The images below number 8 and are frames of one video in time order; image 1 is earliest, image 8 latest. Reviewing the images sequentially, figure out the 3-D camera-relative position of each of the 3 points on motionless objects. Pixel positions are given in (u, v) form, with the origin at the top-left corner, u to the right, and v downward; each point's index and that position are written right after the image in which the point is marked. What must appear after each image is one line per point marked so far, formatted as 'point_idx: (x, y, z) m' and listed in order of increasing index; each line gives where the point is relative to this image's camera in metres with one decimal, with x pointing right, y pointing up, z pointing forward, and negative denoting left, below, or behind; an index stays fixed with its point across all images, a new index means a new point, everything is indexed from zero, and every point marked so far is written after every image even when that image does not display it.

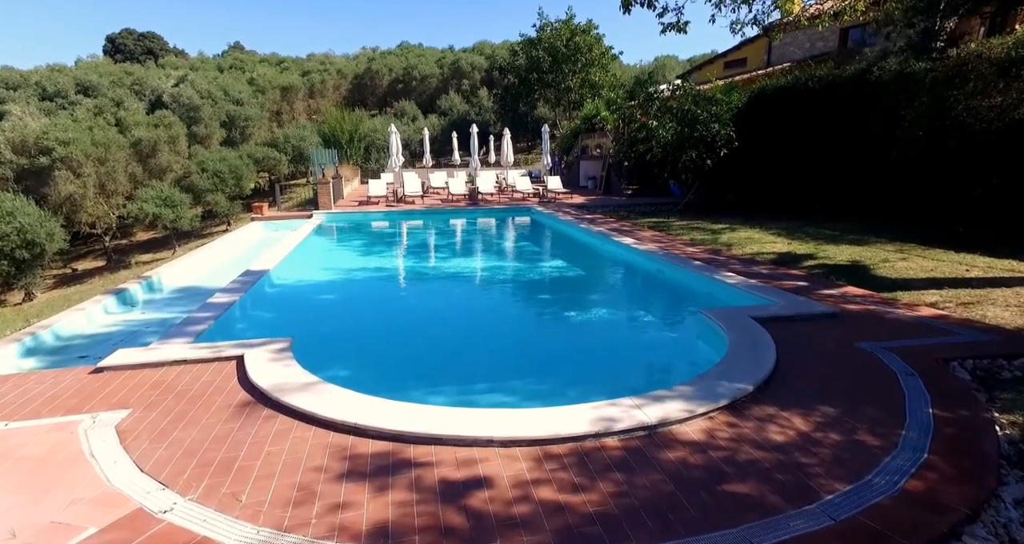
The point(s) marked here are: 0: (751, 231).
0: (+5.1, +0.8, +11.1) m
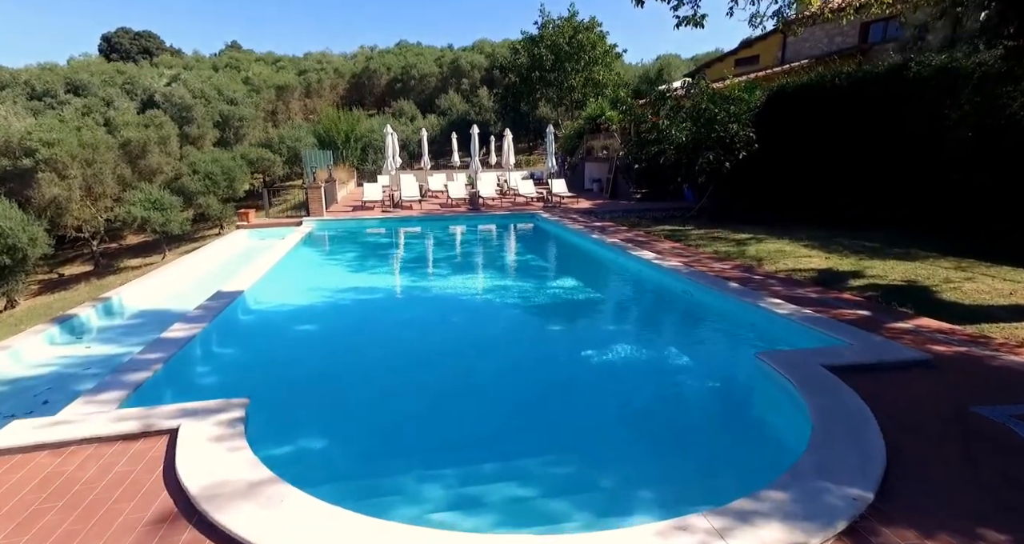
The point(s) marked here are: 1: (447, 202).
0: (+5.2, +0.6, +10.1) m
1: (-2.4, +2.5, +19.1) m
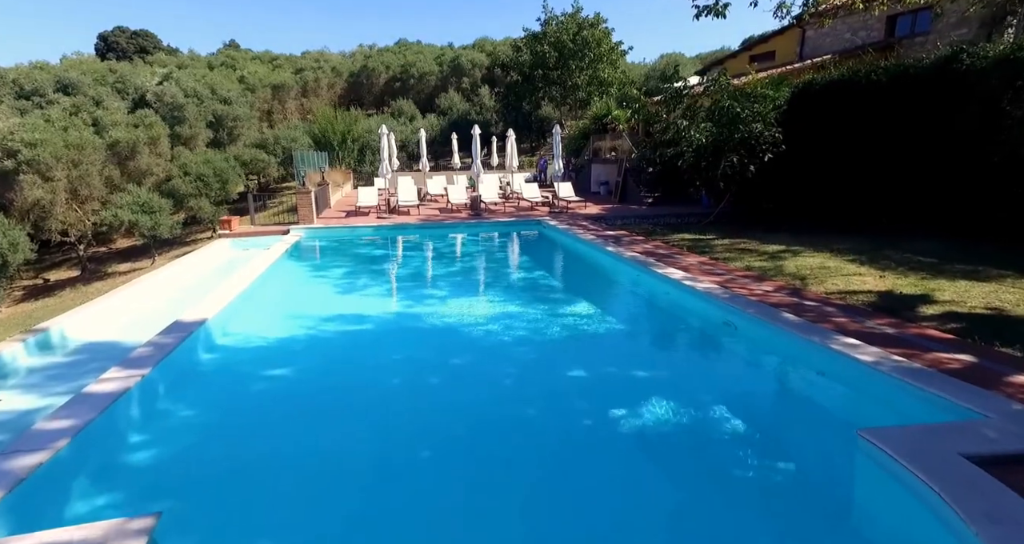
0: (+5.3, +0.3, +9.0) m
1: (-2.2, +2.2, +18.0) m
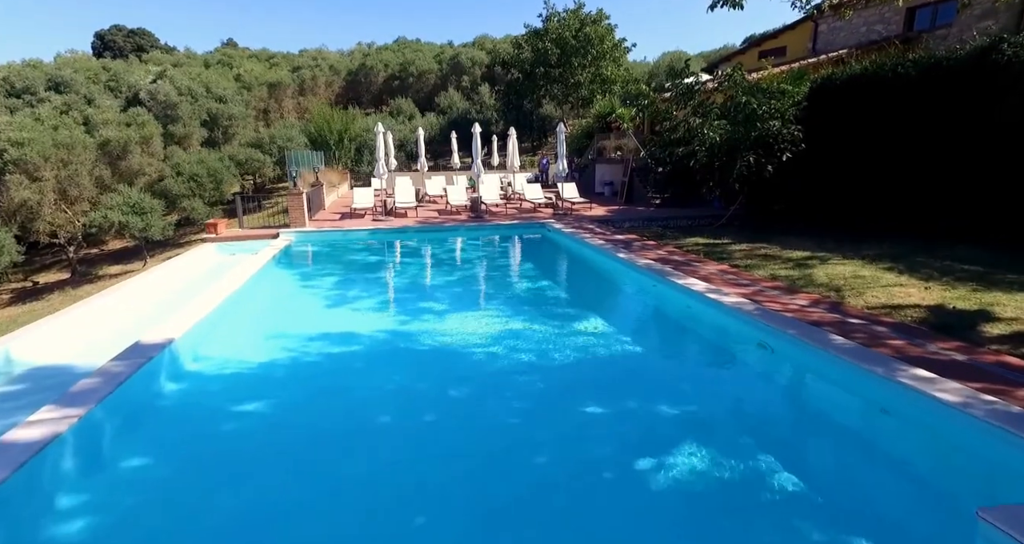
0: (+5.4, +0.1, +8.3) m
1: (-2.2, +2.1, +17.3) m
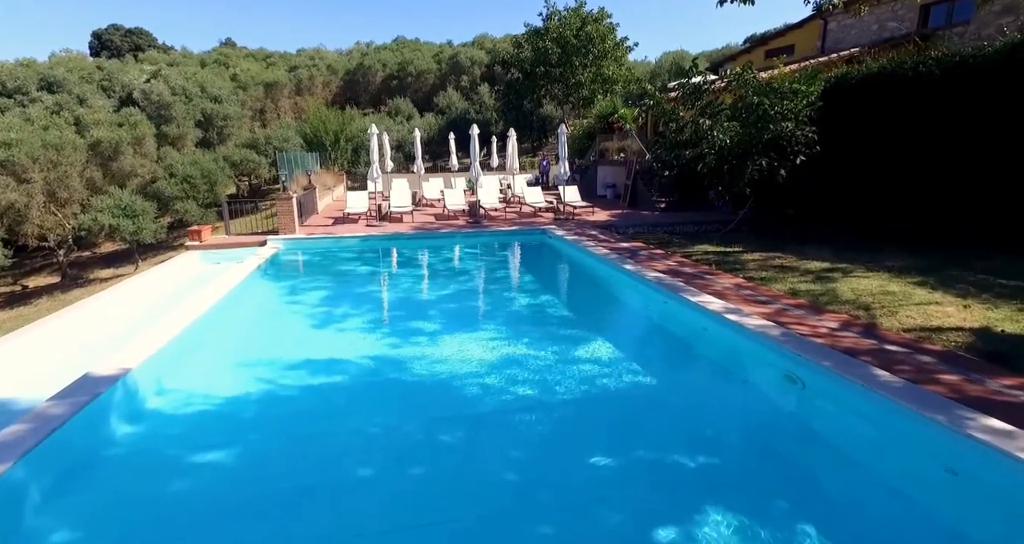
0: (+5.4, -0.1, +7.6) m
1: (-2.2, +1.9, +16.7) m
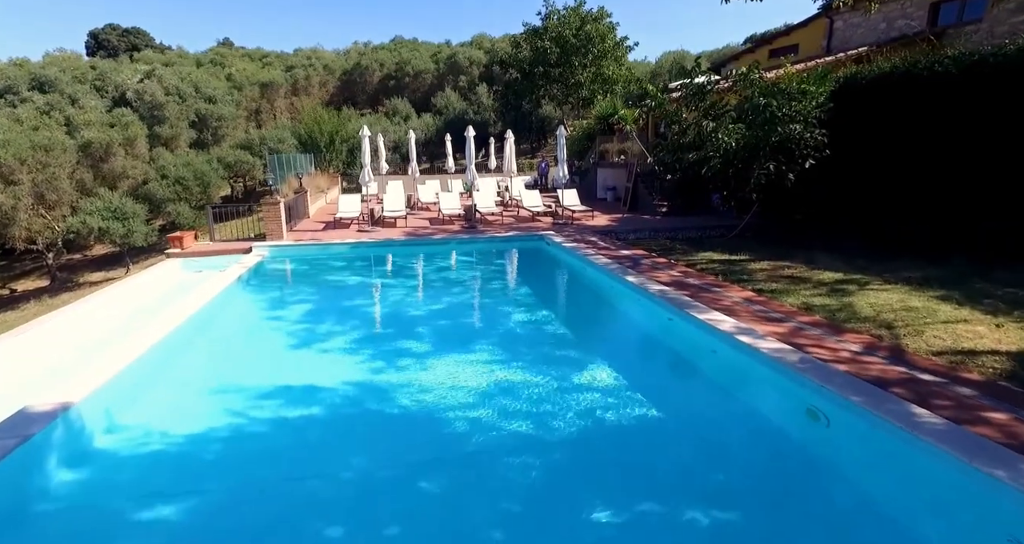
0: (+5.3, -0.3, +7.2) m
1: (-2.3, +1.7, +16.2) m
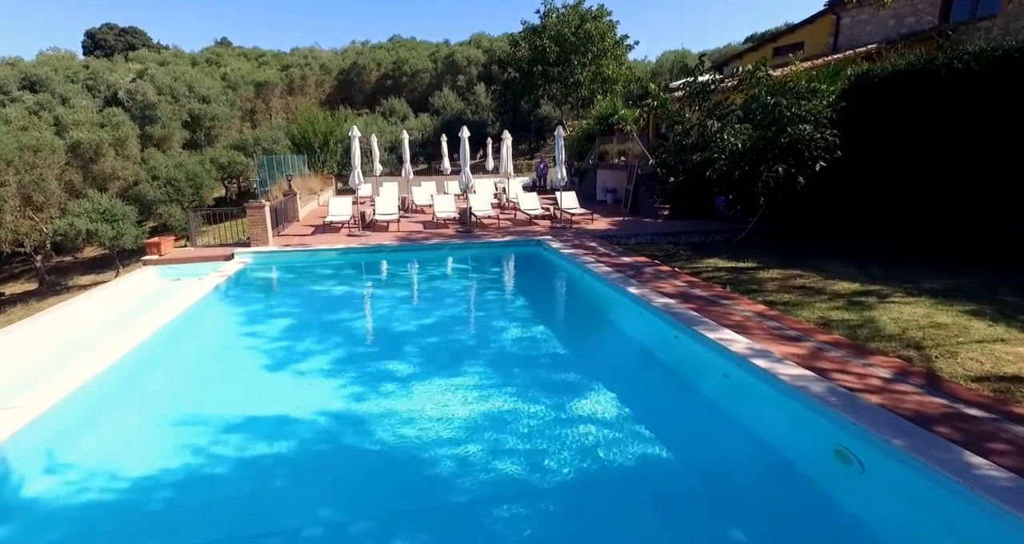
0: (+5.2, -0.4, +6.6) m
1: (-2.4, +1.5, +15.6) m
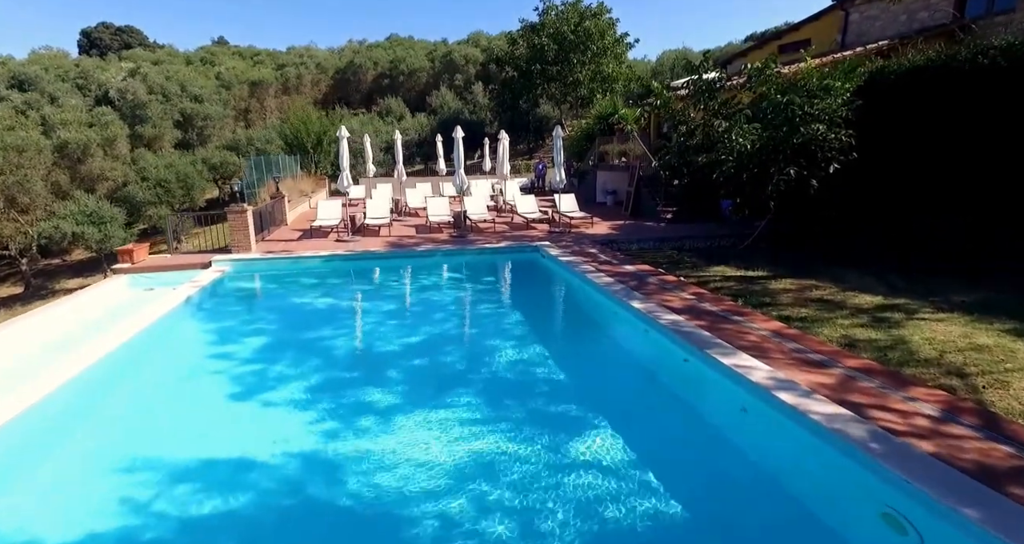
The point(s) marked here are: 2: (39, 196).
0: (+5.1, -0.6, +6.0) m
1: (-2.5, +1.4, +15.0) m
2: (-17.7, +2.7, +19.2) m
